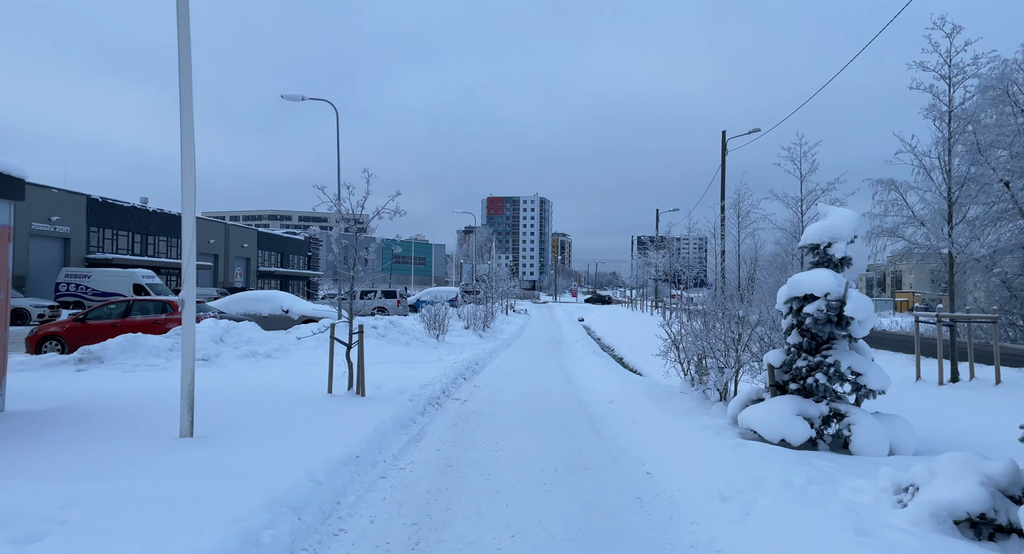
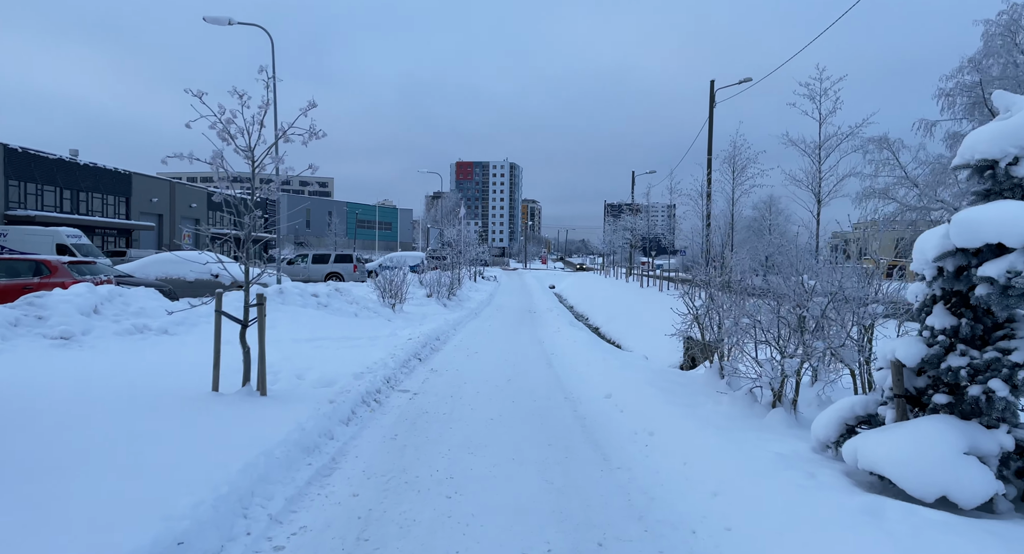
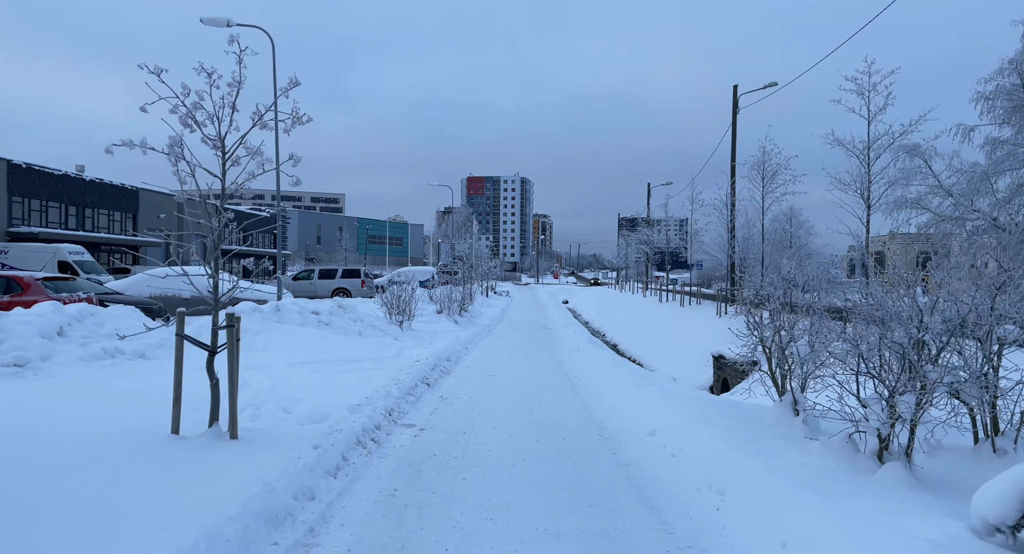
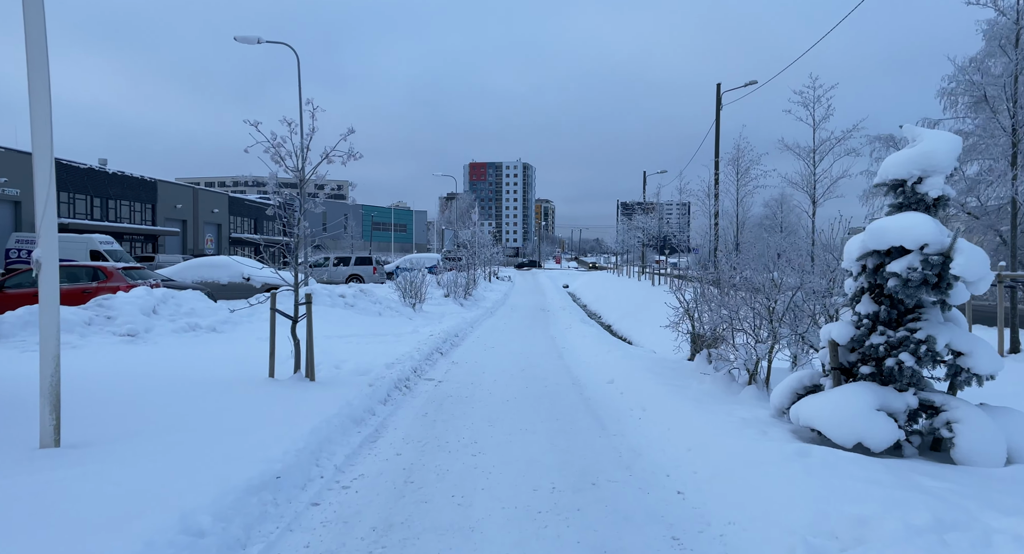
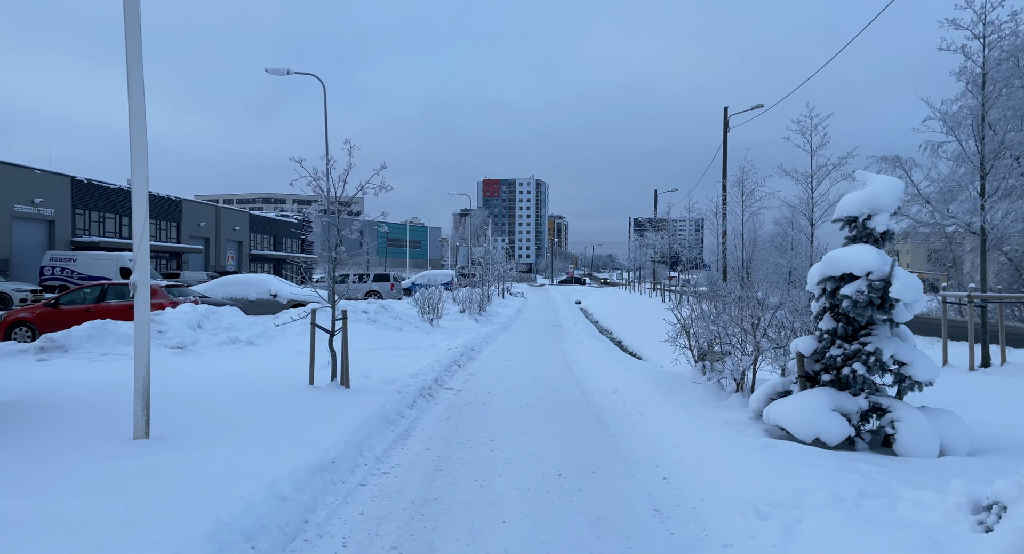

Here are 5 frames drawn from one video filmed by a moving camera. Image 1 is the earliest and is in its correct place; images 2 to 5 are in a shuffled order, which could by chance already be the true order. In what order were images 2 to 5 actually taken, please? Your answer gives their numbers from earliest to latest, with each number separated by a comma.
5, 4, 2, 3
